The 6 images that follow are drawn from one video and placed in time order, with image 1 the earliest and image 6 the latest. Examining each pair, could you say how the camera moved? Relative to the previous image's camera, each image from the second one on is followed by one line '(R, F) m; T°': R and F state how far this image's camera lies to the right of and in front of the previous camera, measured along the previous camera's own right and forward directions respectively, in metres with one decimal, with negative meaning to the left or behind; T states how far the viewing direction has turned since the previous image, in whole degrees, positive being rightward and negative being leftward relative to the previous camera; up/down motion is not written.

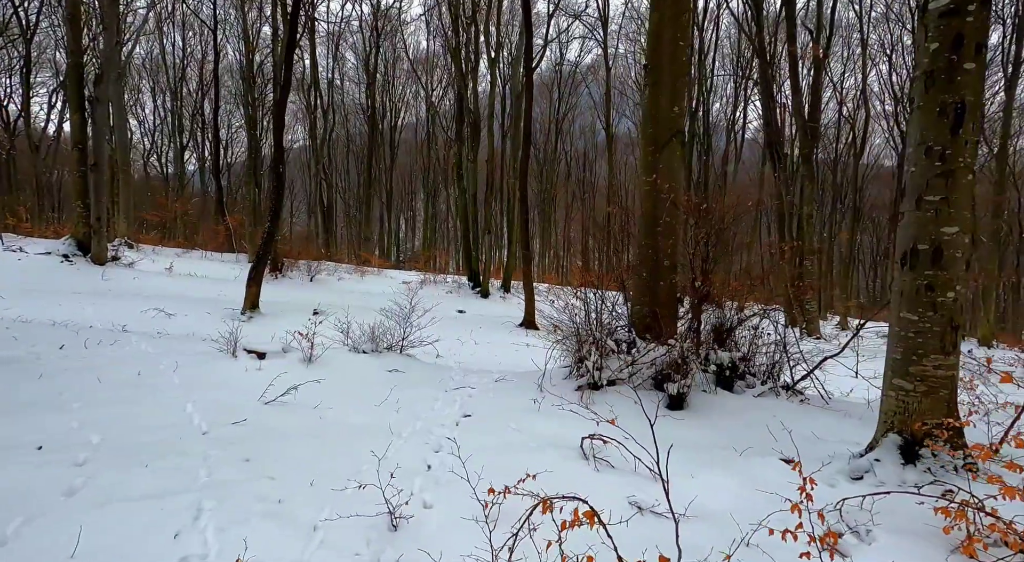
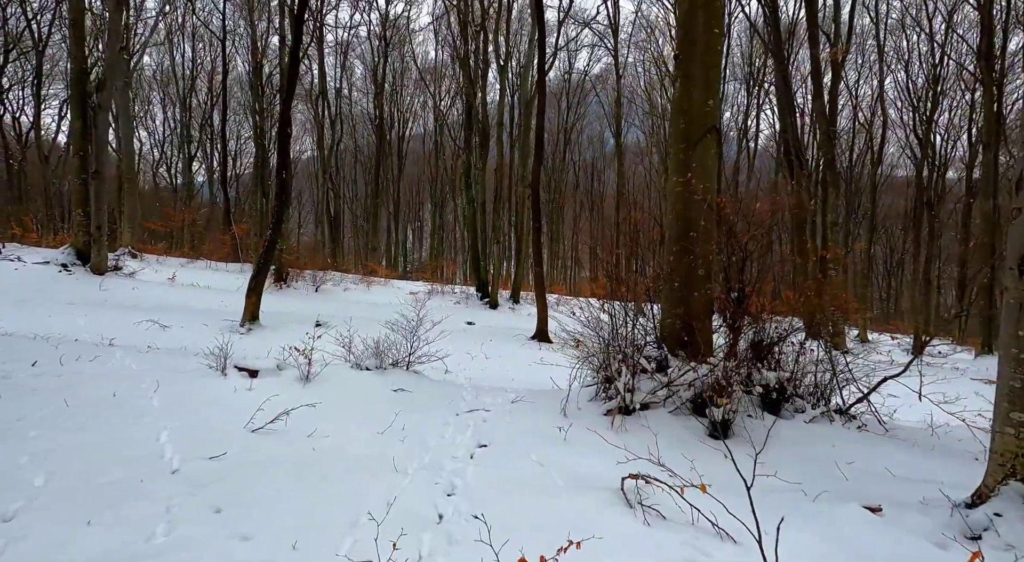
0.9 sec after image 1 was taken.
(-0.1, +0.8) m; -1°
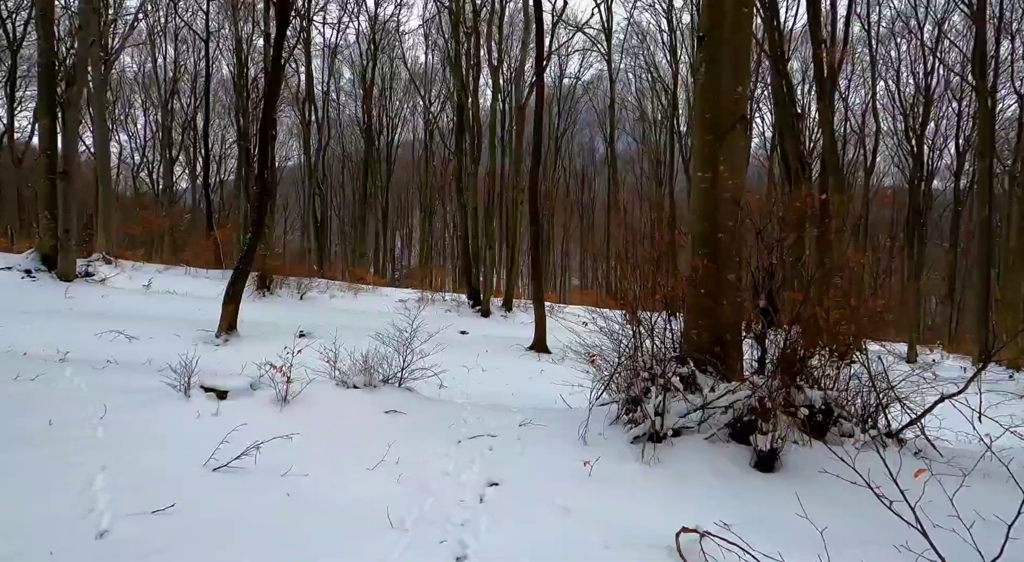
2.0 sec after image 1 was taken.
(-0.2, +1.0) m; +1°
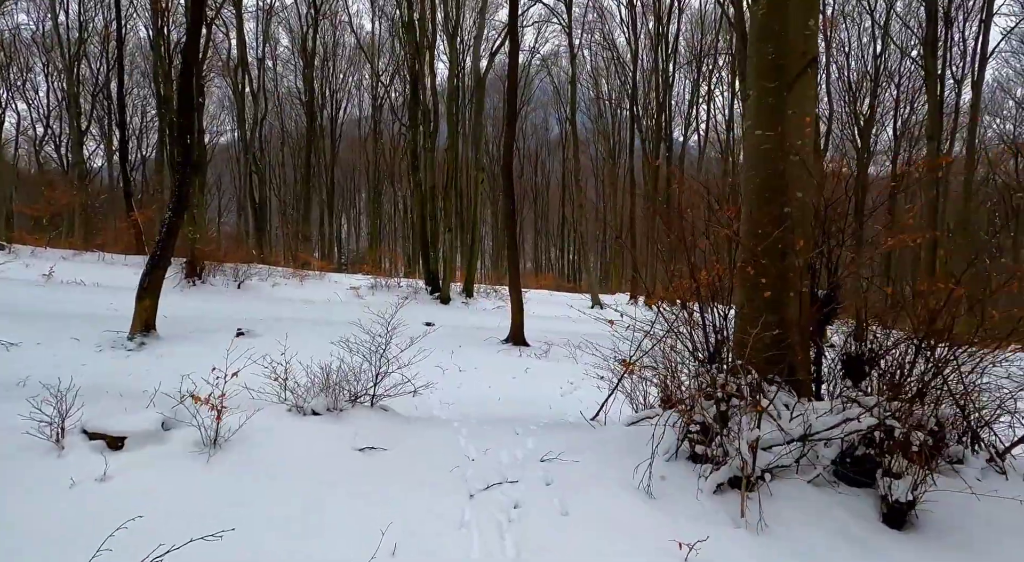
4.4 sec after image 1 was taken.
(-0.4, +1.8) m; +4°
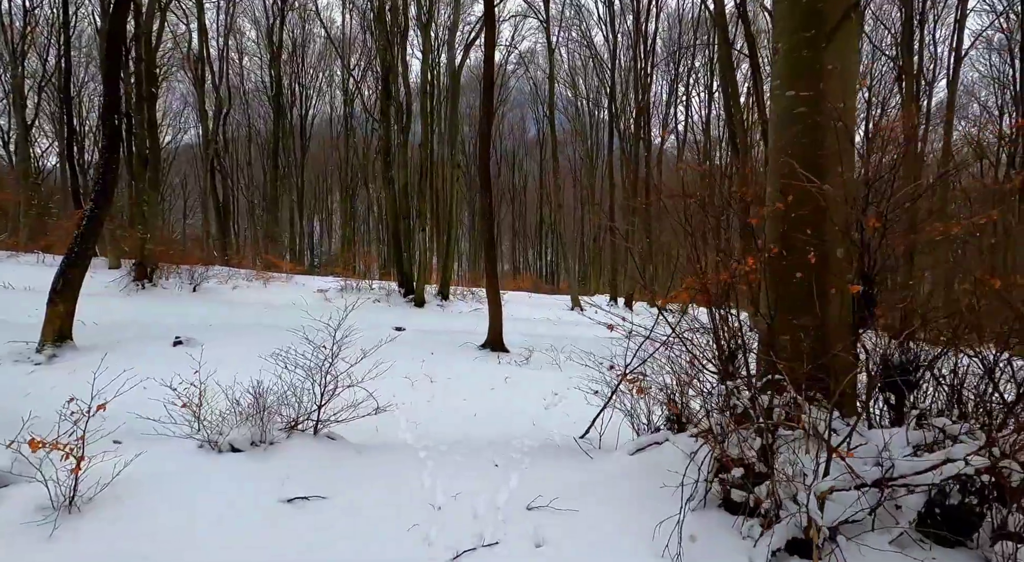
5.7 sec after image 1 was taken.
(0.0, +1.2) m; +2°
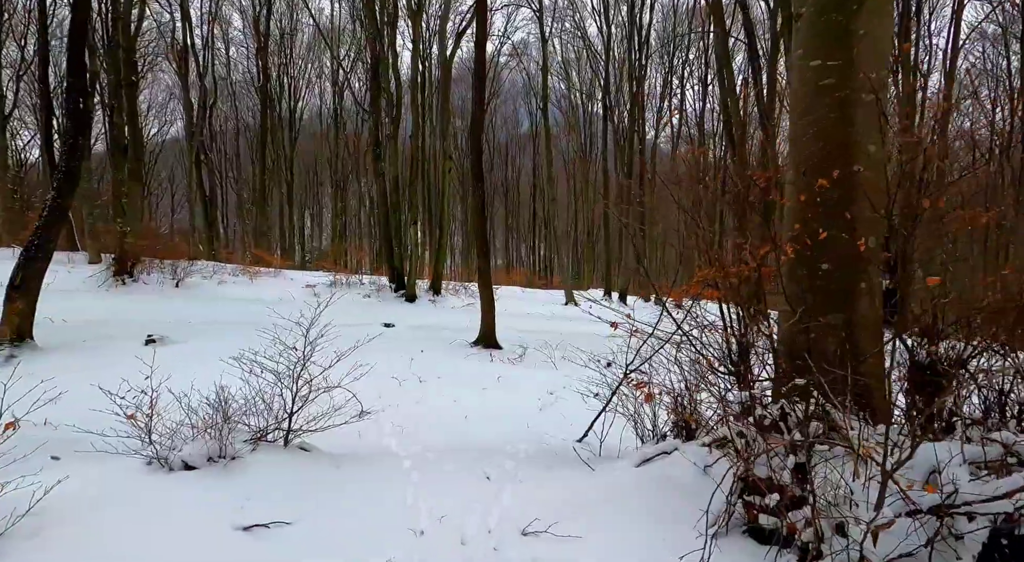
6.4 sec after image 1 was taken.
(0.0, +0.5) m; 0°
